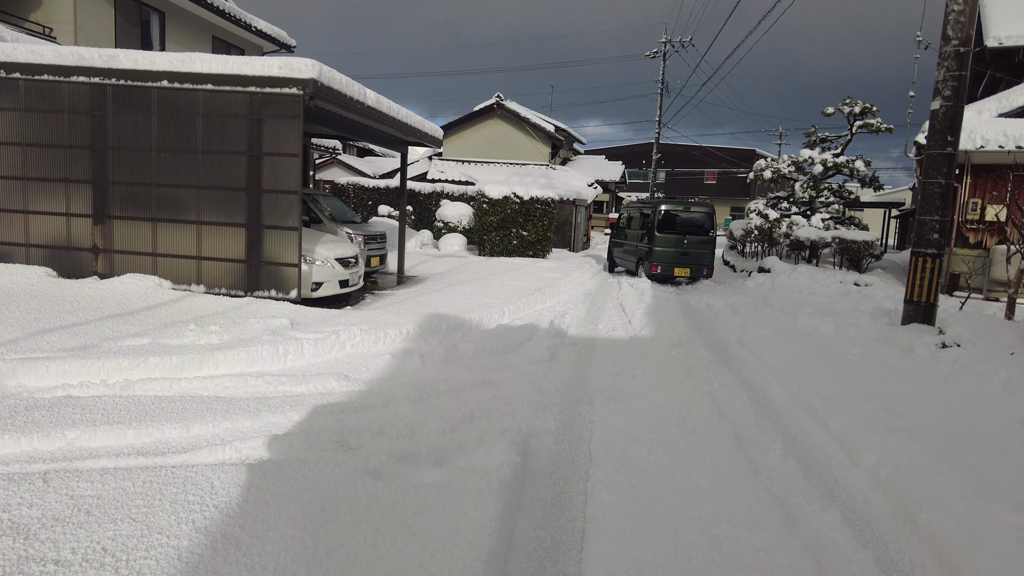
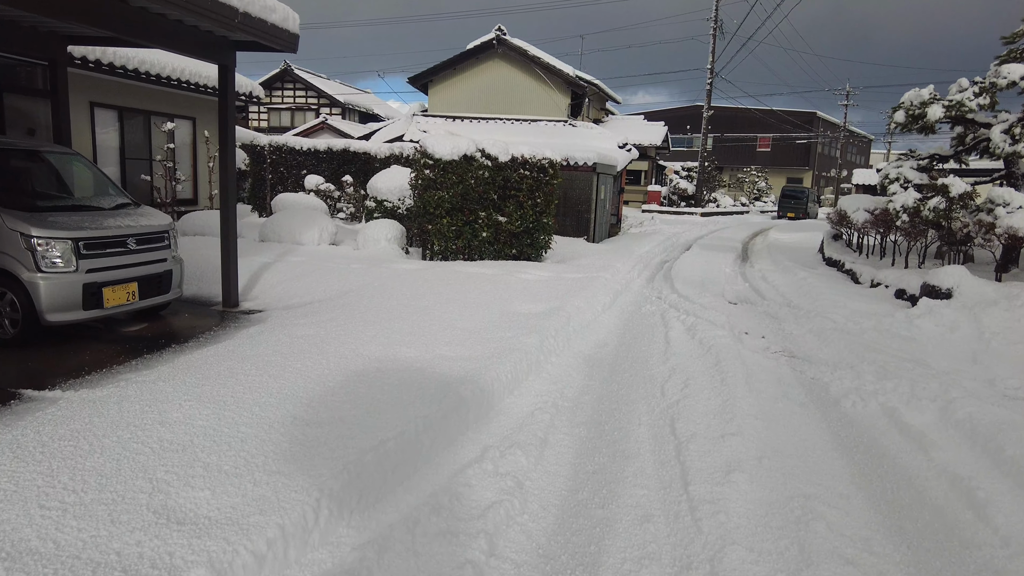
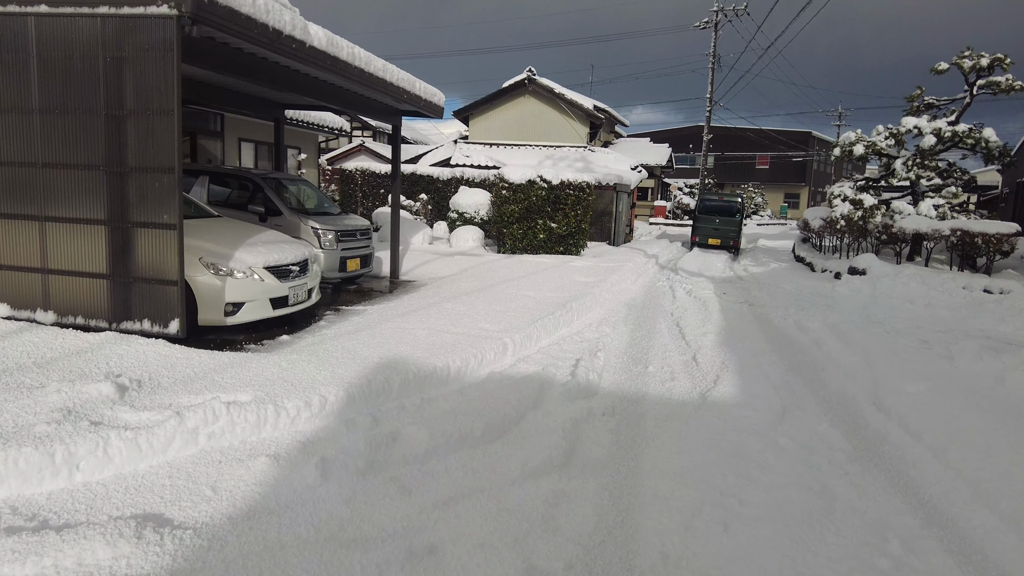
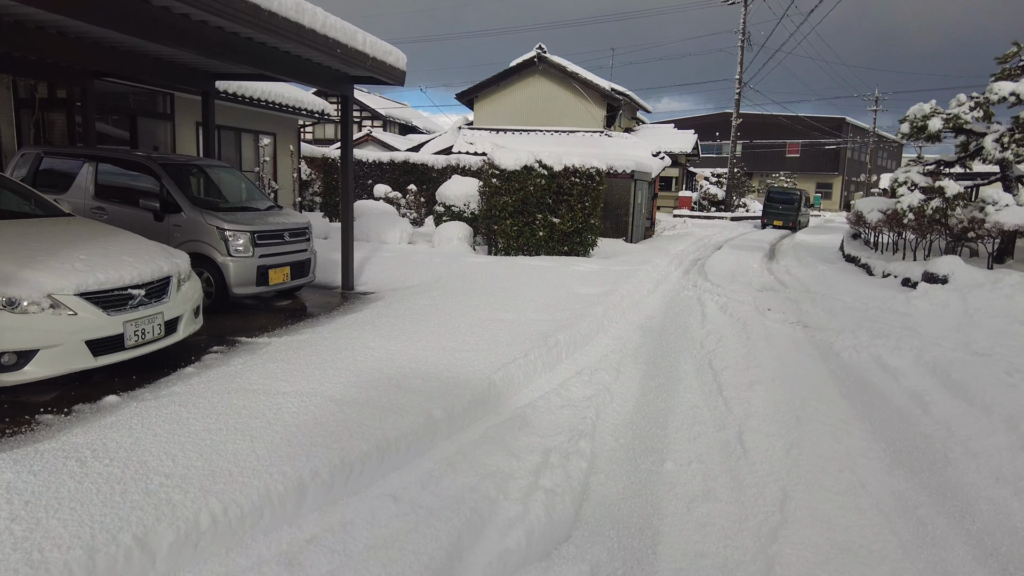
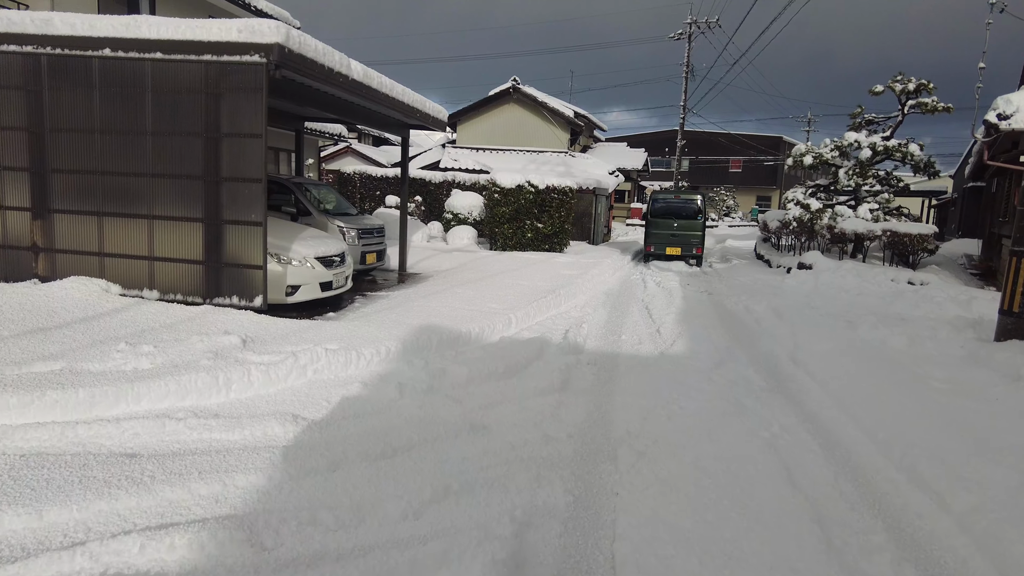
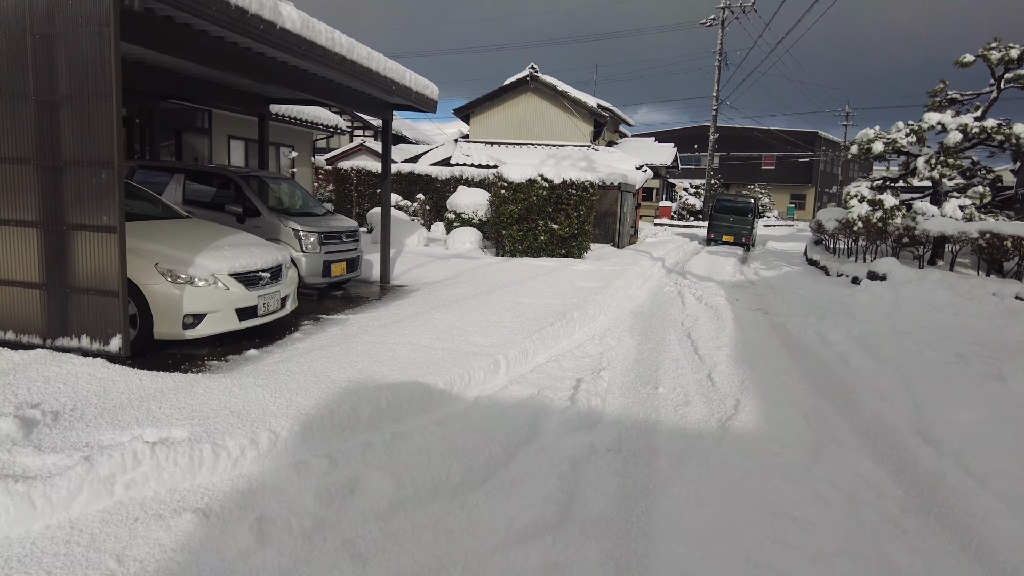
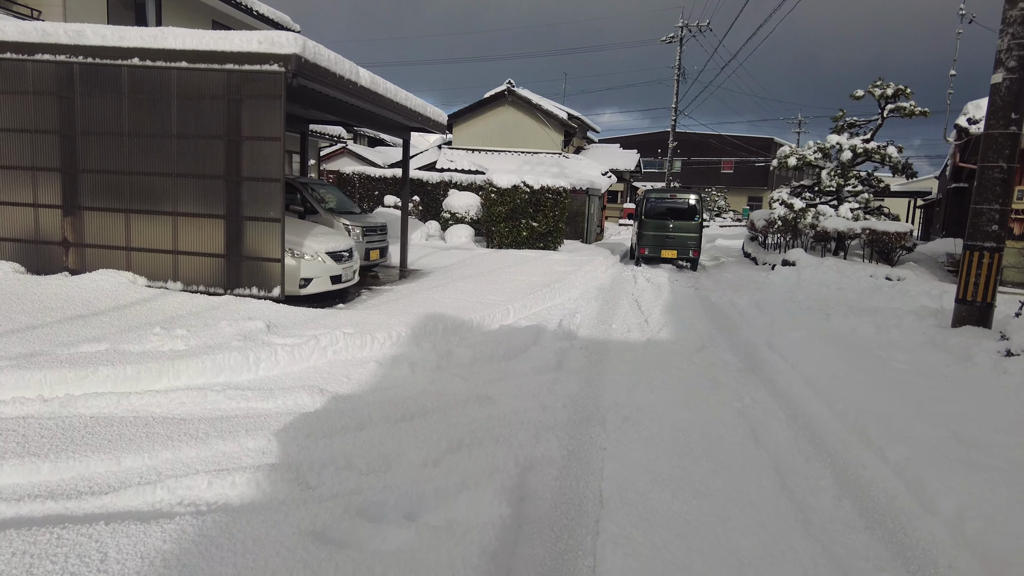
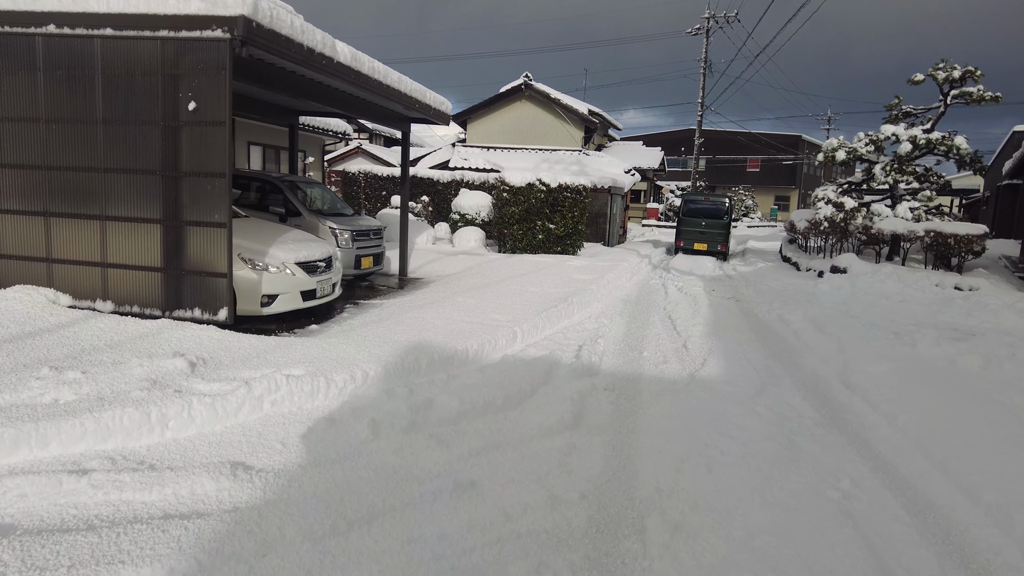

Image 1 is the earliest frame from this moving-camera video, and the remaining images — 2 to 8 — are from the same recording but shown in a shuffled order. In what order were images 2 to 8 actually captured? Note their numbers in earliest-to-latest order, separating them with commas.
7, 5, 8, 3, 6, 4, 2
